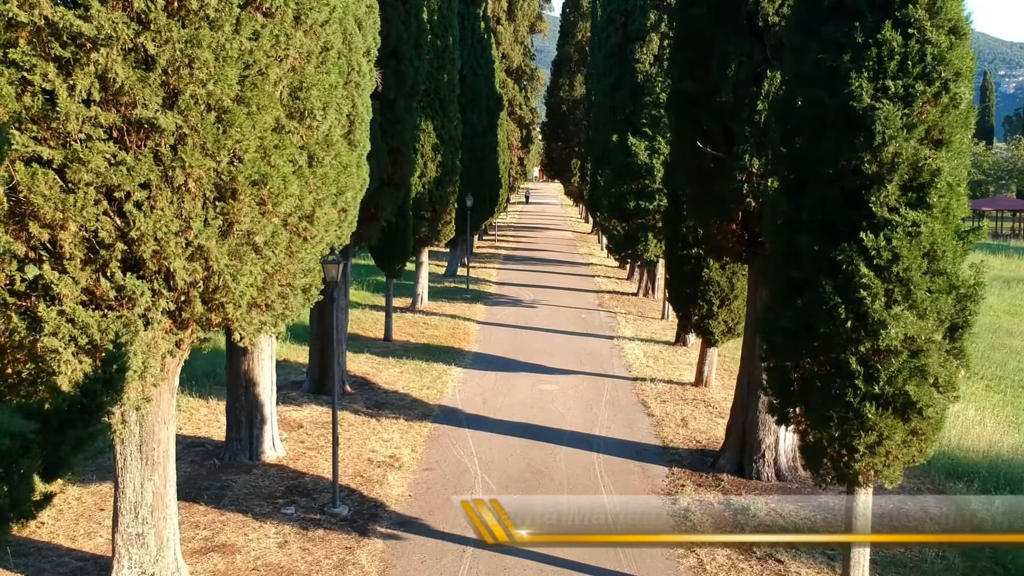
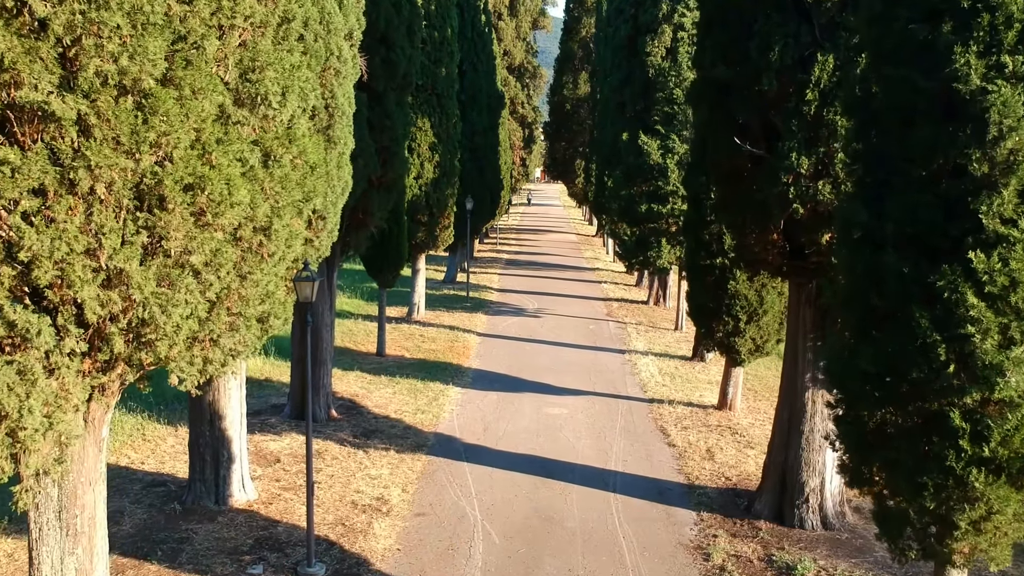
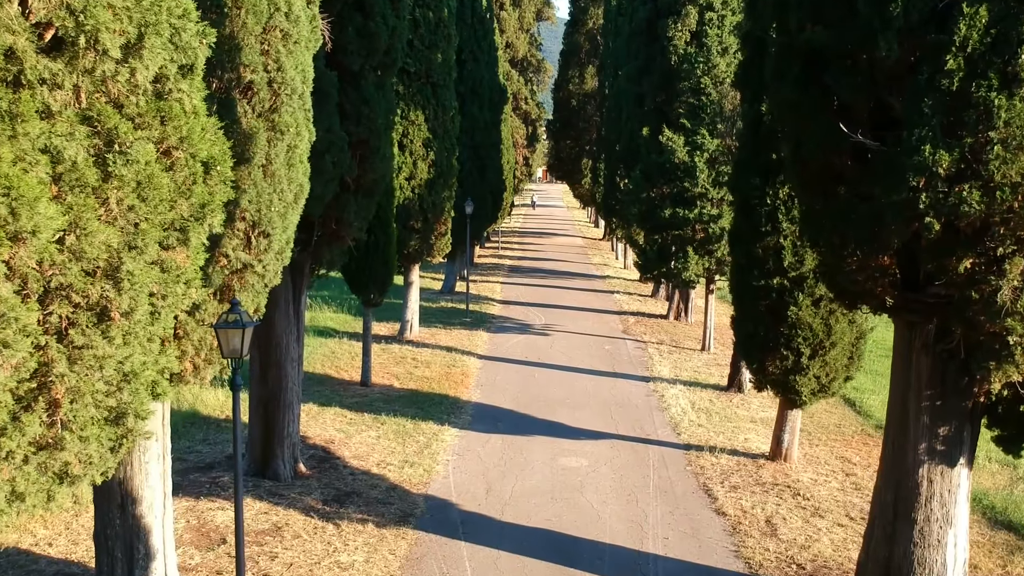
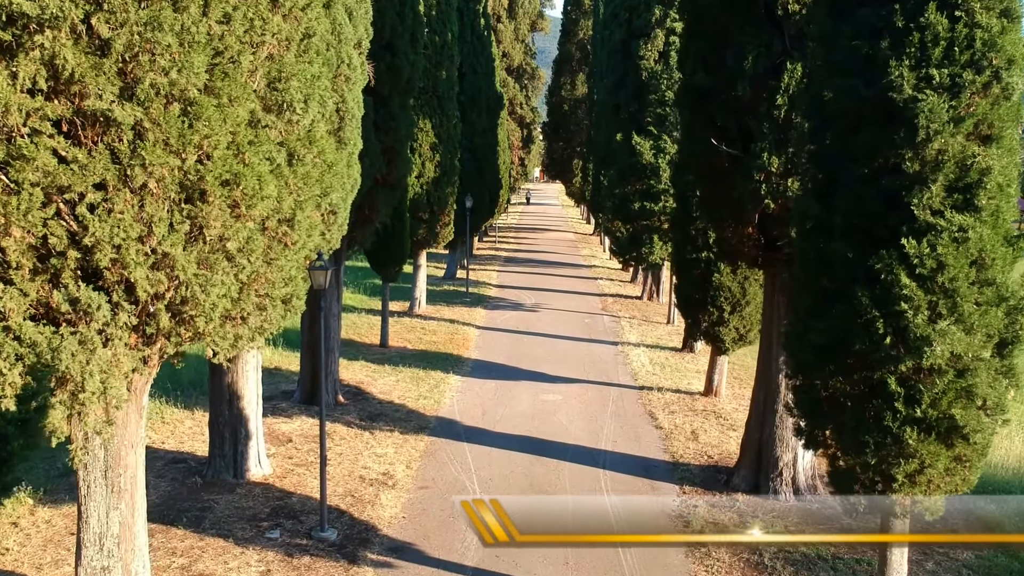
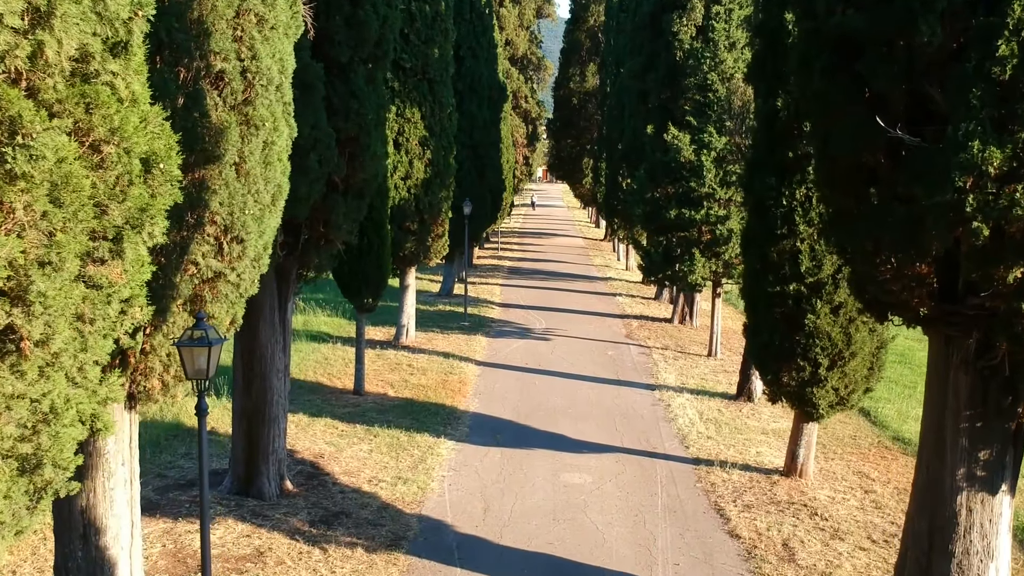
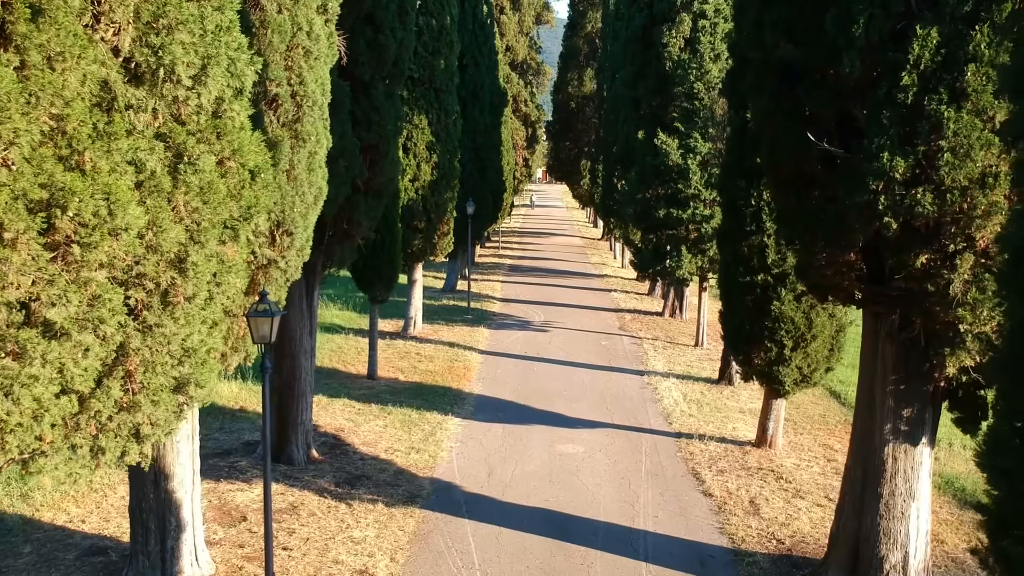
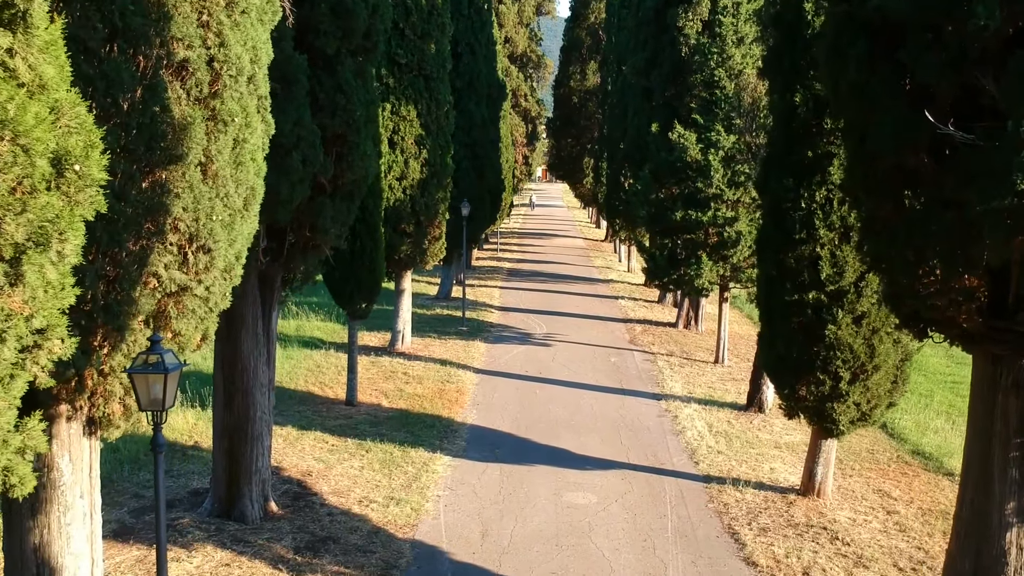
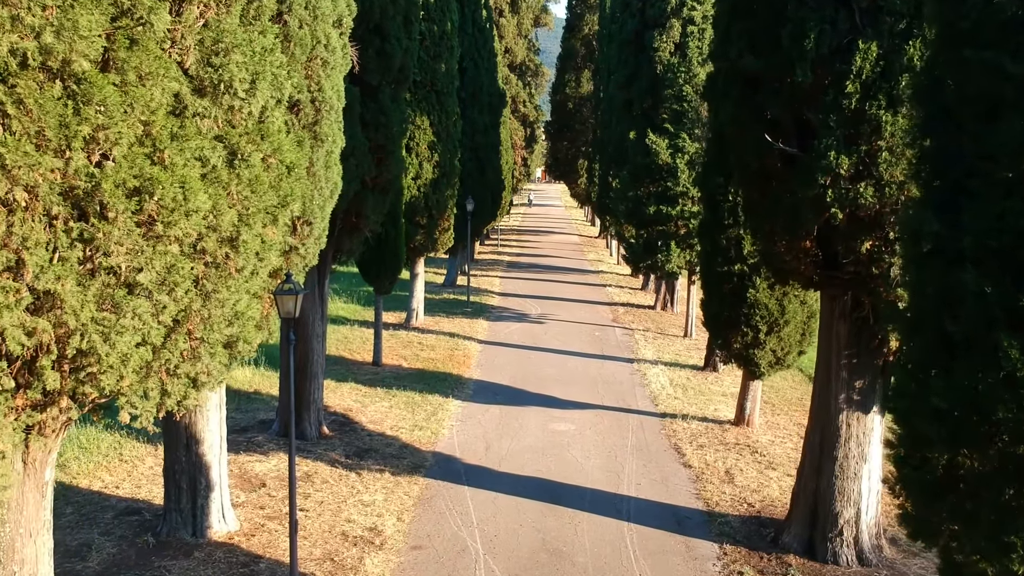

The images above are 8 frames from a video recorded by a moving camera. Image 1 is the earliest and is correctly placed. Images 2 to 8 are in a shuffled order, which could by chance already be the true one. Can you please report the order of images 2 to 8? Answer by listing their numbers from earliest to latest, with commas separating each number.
4, 2, 8, 6, 3, 5, 7
